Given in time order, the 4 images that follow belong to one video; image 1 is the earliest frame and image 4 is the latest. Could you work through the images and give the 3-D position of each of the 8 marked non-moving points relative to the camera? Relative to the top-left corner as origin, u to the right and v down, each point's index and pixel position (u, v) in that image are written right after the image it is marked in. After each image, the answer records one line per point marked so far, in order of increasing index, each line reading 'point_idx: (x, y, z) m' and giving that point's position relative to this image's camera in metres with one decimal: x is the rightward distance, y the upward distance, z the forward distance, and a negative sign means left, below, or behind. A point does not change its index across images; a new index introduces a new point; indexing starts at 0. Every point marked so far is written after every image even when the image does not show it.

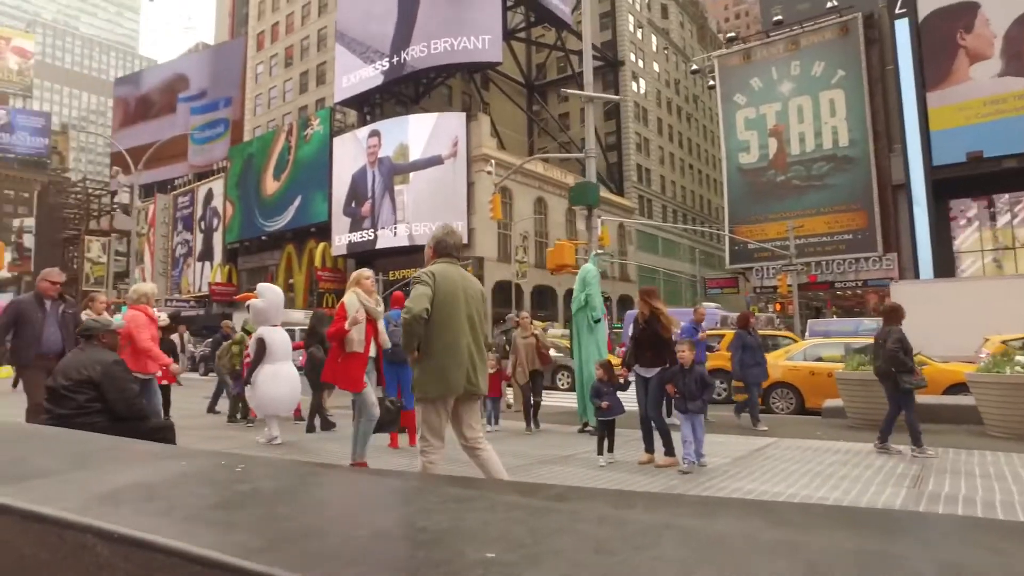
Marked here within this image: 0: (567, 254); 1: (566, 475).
0: (+1.1, +0.7, +13.6) m
1: (+0.5, -1.8, +6.5) m
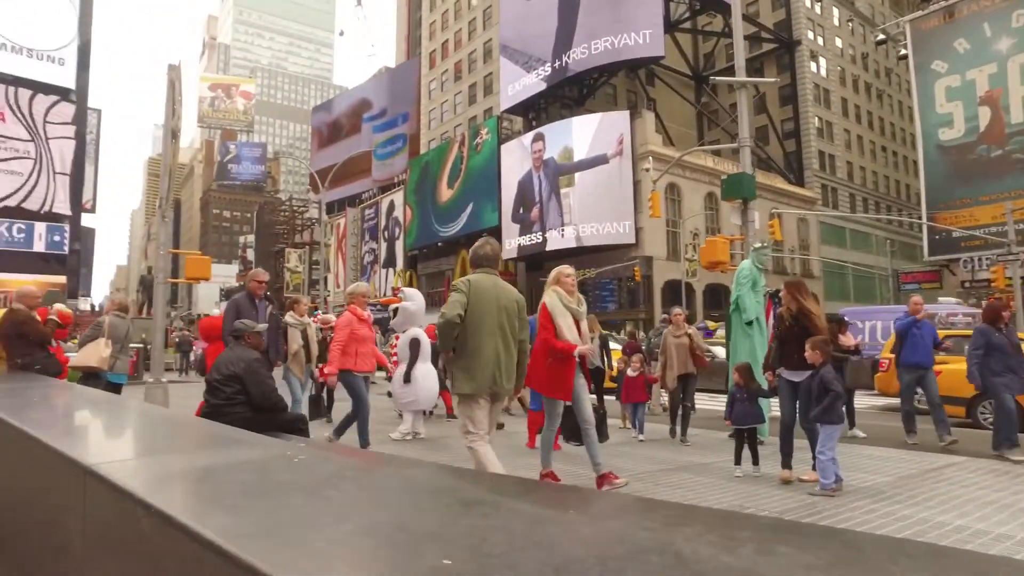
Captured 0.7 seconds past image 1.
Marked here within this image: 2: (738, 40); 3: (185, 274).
0: (+4.0, +0.7, +12.8) m
1: (+1.7, -1.8, +6.1) m
2: (+4.4, +4.8, +13.0) m
3: (-7.1, +0.3, +14.3) m
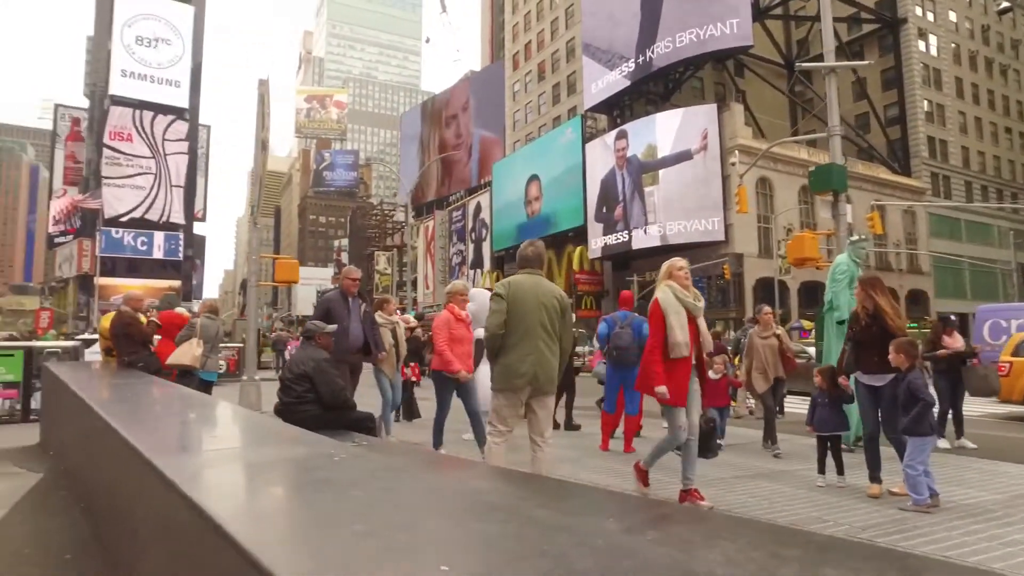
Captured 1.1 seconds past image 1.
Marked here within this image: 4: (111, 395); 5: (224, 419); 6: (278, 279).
0: (+5.4, +0.8, +12.1) m
1: (+2.3, -1.8, +5.8) m
2: (+5.8, +4.9, +12.2) m
3: (-5.4, +0.2, +15.1) m
4: (-3.5, -1.0, +5.8) m
5: (-1.9, -0.9, +4.4) m
6: (-5.3, +0.2, +15.1) m
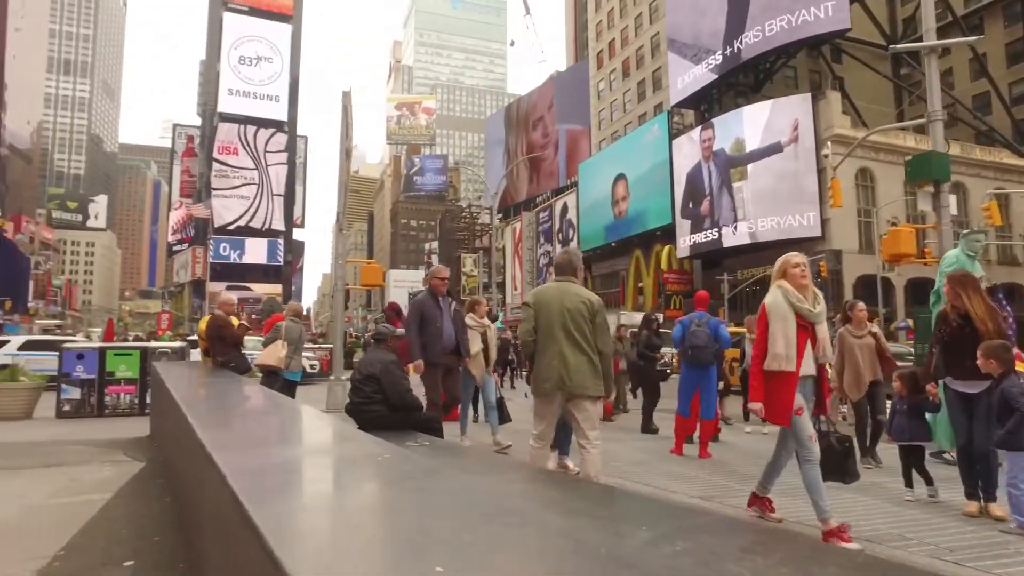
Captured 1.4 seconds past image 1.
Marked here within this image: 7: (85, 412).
0: (+6.8, +0.8, +11.4) m
1: (+2.8, -1.8, +5.5) m
2: (+7.1, +4.9, +11.4) m
3: (-3.6, +0.2, +15.7) m
4: (-2.9, -1.0, +6.3) m
5: (-1.5, -0.9, +4.6) m
6: (-3.5, +0.1, +15.7) m
7: (-7.2, -2.1, +11.2) m
